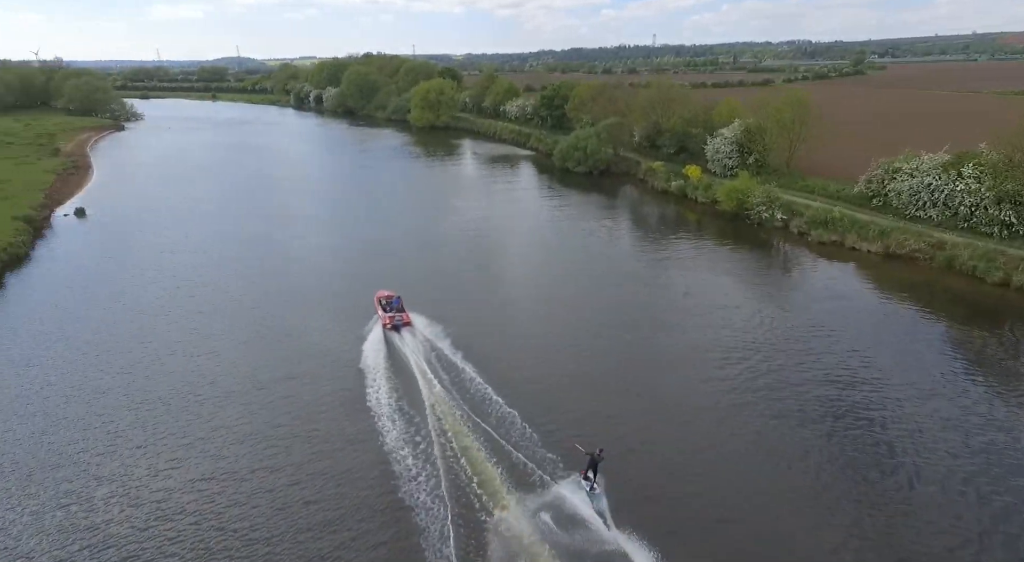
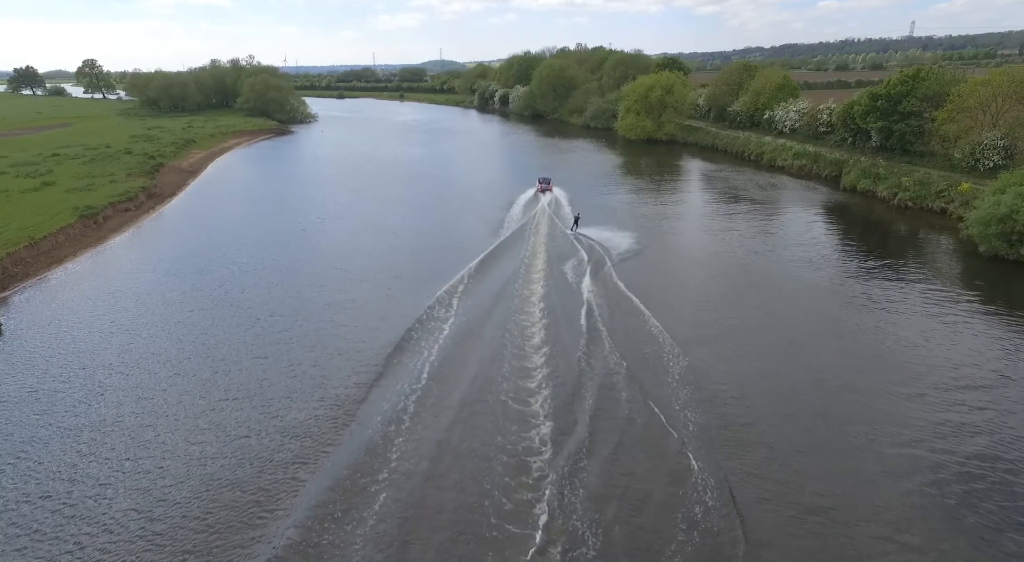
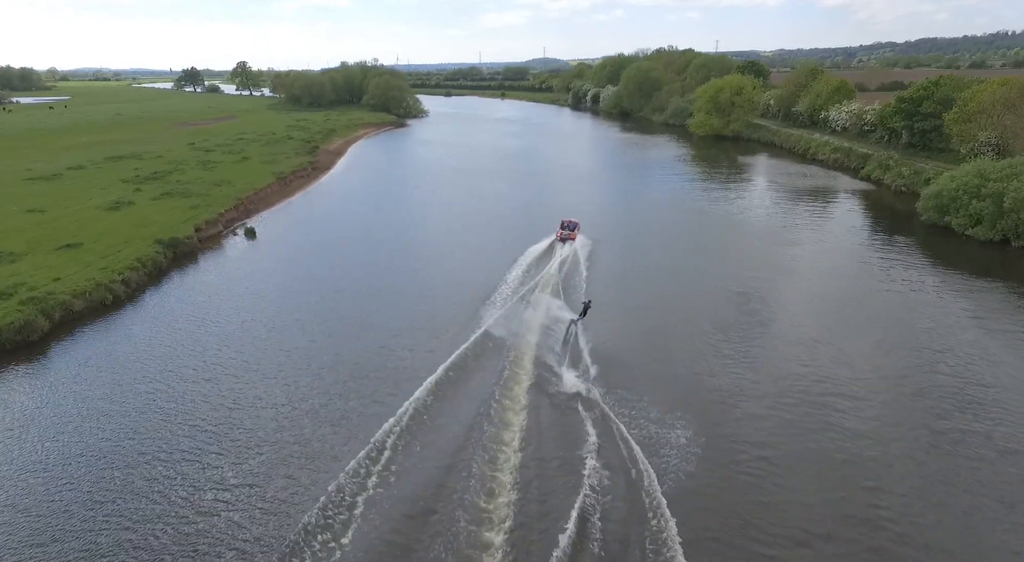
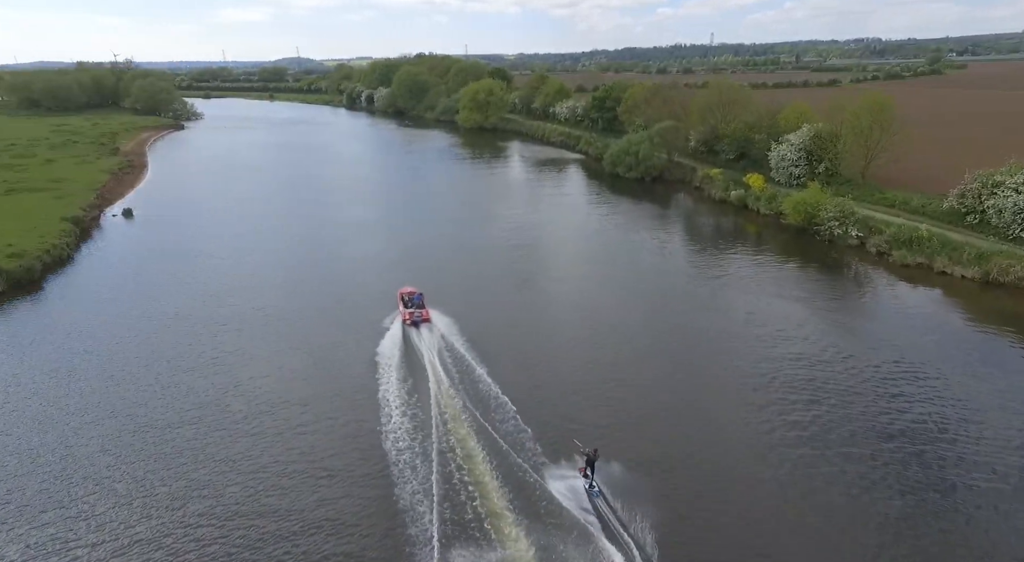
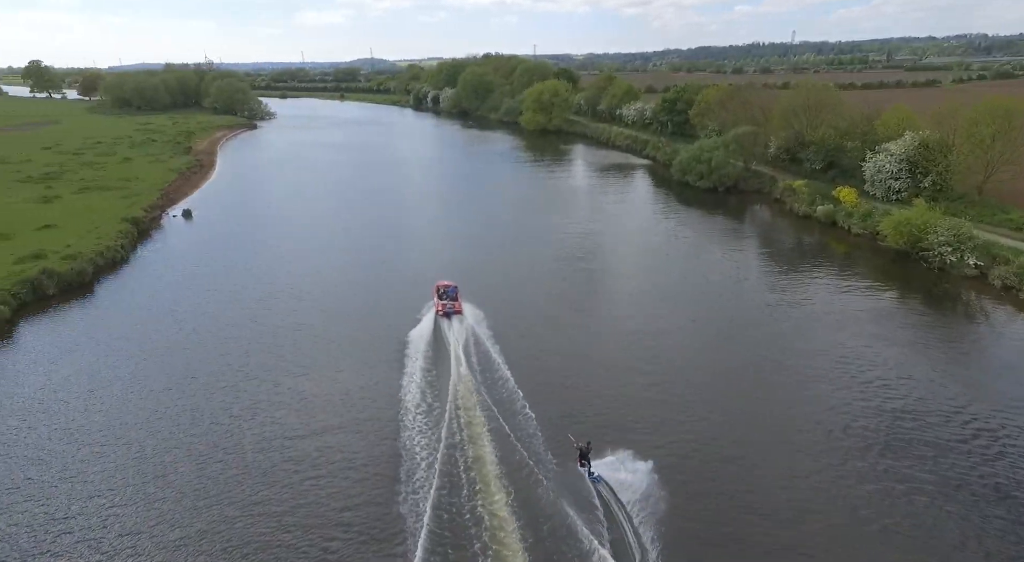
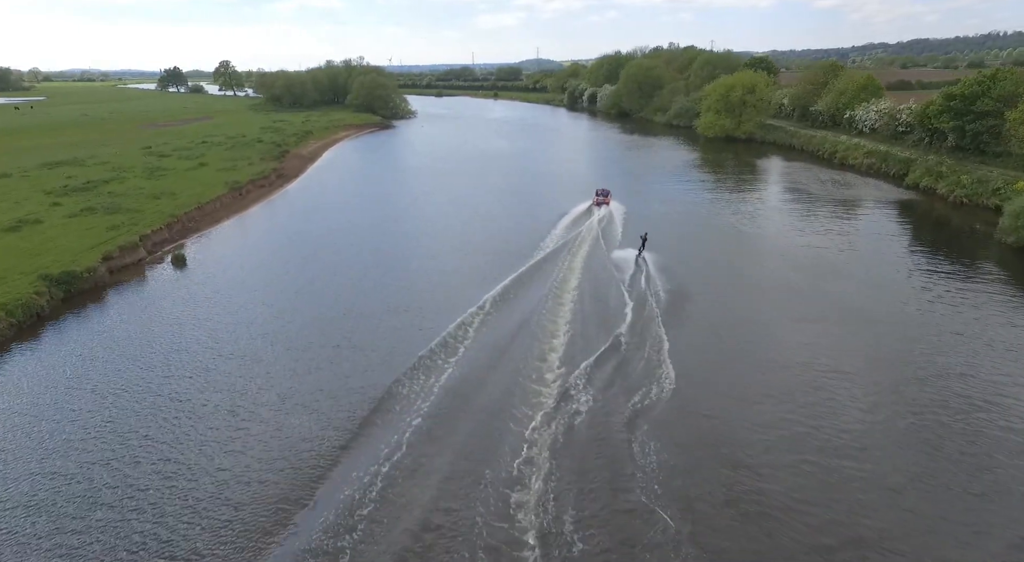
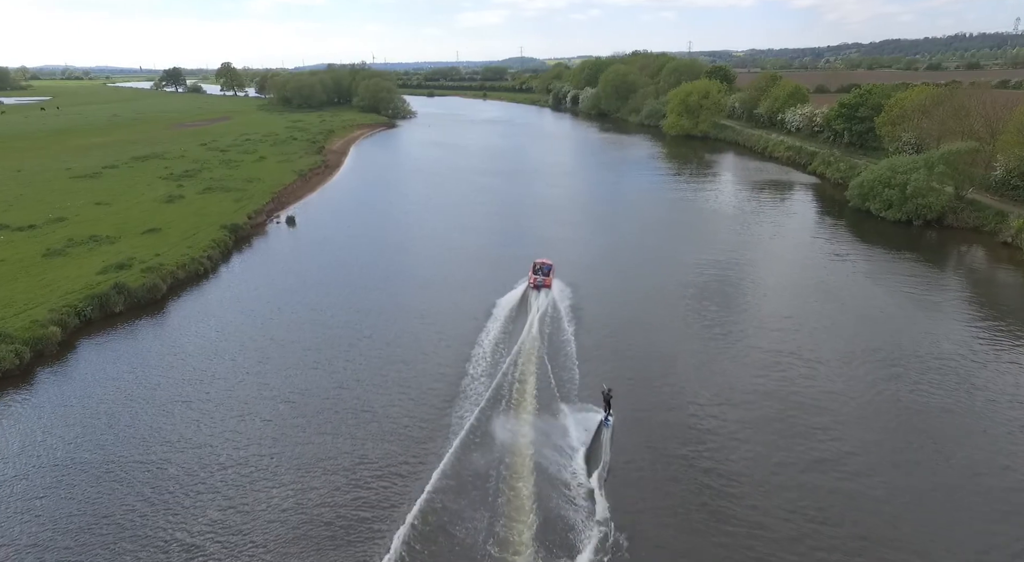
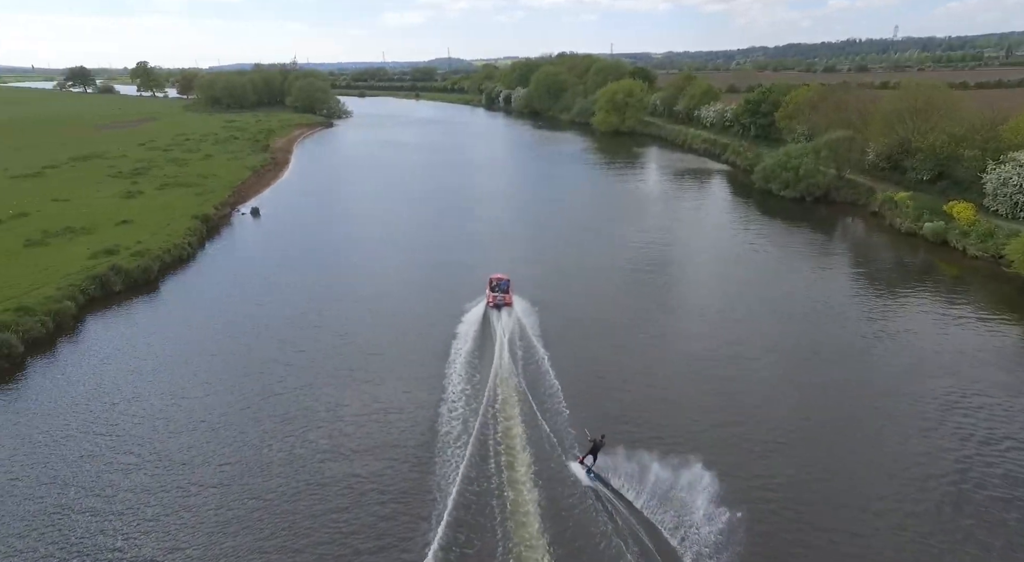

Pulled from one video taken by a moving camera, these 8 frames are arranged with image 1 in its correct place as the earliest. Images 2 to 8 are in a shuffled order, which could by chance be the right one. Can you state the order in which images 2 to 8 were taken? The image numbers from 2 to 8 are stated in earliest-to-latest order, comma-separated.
4, 5, 8, 7, 3, 6, 2
